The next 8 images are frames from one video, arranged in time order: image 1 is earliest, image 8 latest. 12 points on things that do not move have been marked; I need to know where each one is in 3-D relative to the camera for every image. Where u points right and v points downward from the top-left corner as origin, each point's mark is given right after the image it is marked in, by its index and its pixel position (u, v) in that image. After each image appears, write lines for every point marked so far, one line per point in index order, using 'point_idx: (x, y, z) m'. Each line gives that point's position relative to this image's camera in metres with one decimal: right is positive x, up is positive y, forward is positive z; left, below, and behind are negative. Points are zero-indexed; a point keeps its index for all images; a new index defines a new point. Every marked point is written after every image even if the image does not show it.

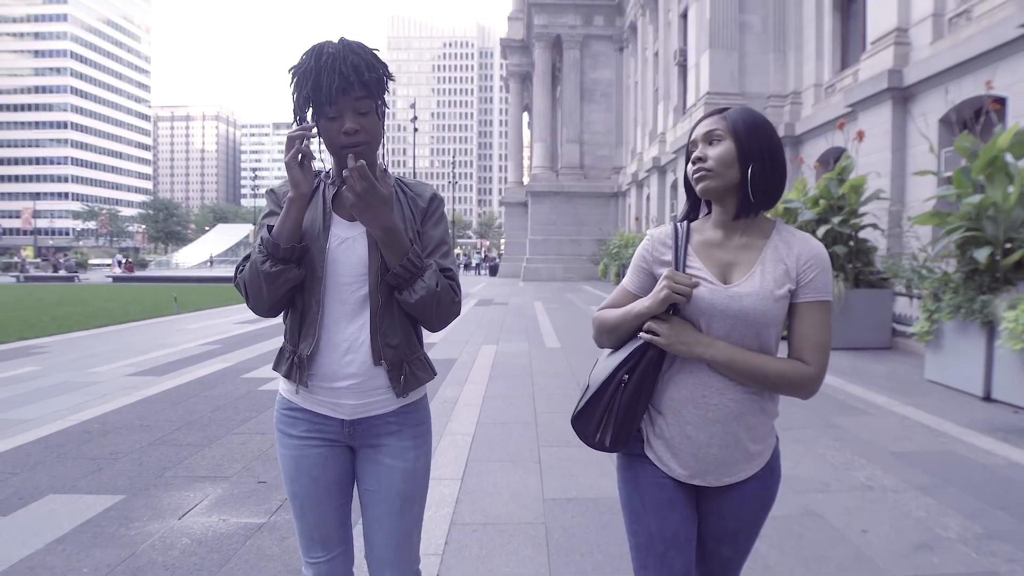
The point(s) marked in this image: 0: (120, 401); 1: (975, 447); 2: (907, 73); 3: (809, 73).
0: (-4.0, -1.1, +6.7) m
1: (+3.5, -1.2, +4.9) m
2: (+7.9, +4.3, +13.2) m
3: (+8.2, +6.0, +18.3) m
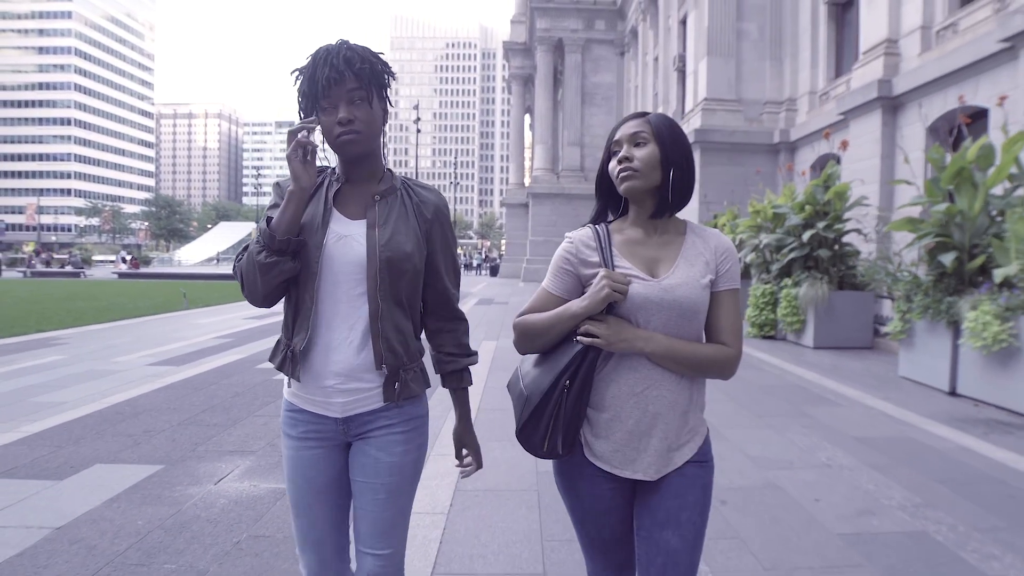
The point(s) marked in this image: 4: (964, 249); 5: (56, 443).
0: (-4.0, -1.1, +7.2) m
1: (+3.4, -1.2, +5.4) m
2: (+8.0, +4.2, +13.7) m
3: (+8.3, +5.9, +18.8) m
4: (+4.8, +0.4, +7.1) m
5: (-3.5, -1.2, +5.2) m
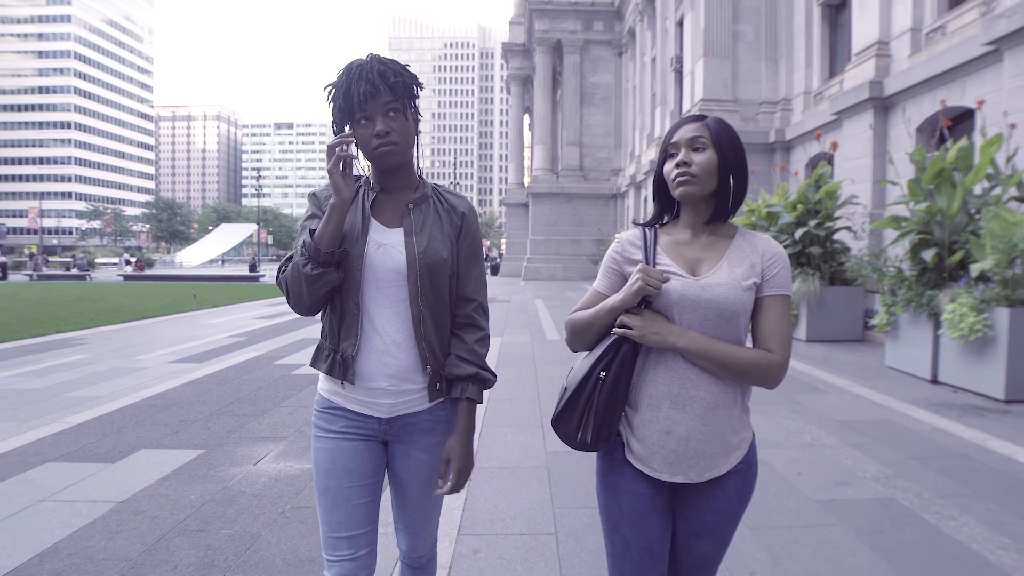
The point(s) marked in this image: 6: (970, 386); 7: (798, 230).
0: (-3.9, -1.1, +7.6) m
1: (+3.5, -1.1, +5.9) m
2: (+8.0, +4.3, +14.2) m
3: (+8.3, +6.0, +19.2) m
4: (+4.9, +0.5, +7.6) m
5: (-3.4, -1.2, +5.6) m
6: (+4.8, -1.0, +6.9) m
7: (+4.6, +0.9, +10.6) m
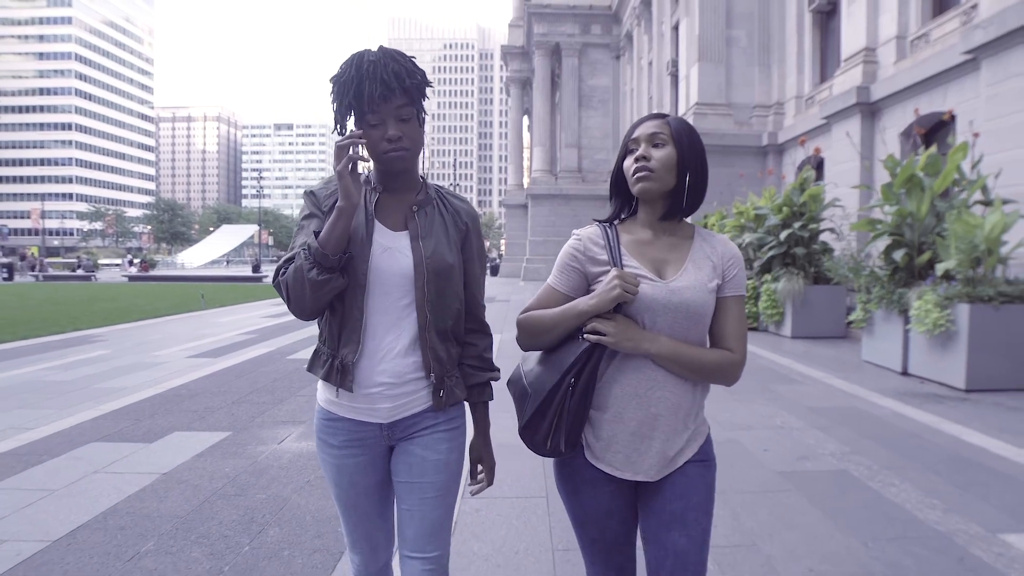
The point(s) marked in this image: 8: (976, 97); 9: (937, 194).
0: (-3.9, -1.1, +8.2) m
1: (+3.5, -1.1, +6.4) m
2: (+8.0, +4.4, +14.7) m
3: (+8.3, +6.0, +19.7) m
4: (+4.9, +0.5, +8.1) m
5: (-3.5, -1.2, +6.1) m
6: (+4.8, -1.0, +7.4) m
7: (+4.5, +1.0, +11.2) m
8: (+8.3, +3.4, +11.9) m
9: (+5.0, +1.1, +7.8) m
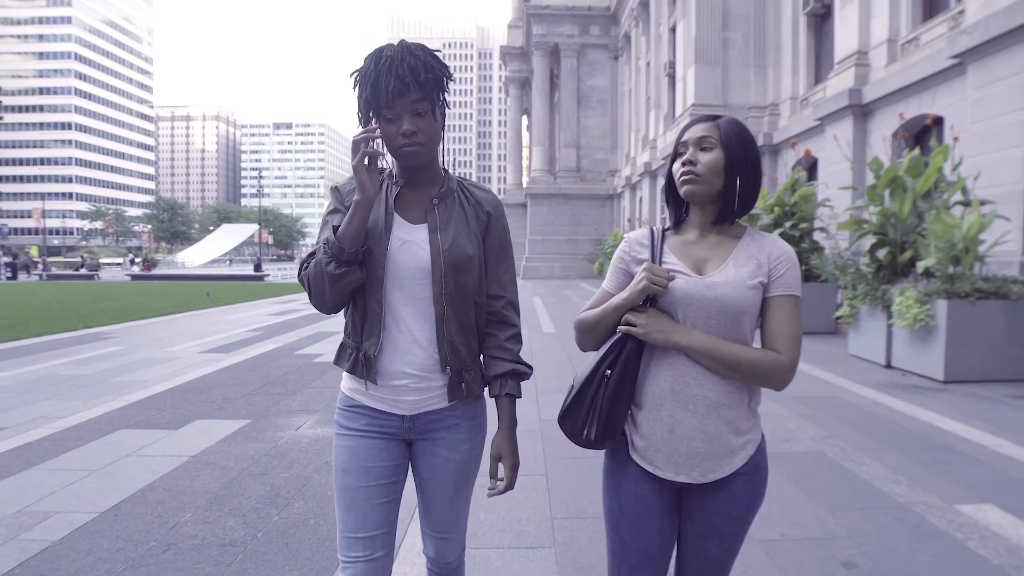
0: (-3.9, -1.0, +8.5) m
1: (+3.5, -1.1, +6.8) m
2: (+8.0, +4.4, +15.1) m
3: (+8.3, +6.1, +20.1) m
4: (+4.9, +0.5, +8.5) m
5: (-3.4, -1.2, +6.5) m
6: (+4.8, -0.9, +7.8) m
7: (+4.5, +1.0, +11.5) m
8: (+8.3, +3.5, +12.3) m
9: (+5.0, +1.1, +8.2) m
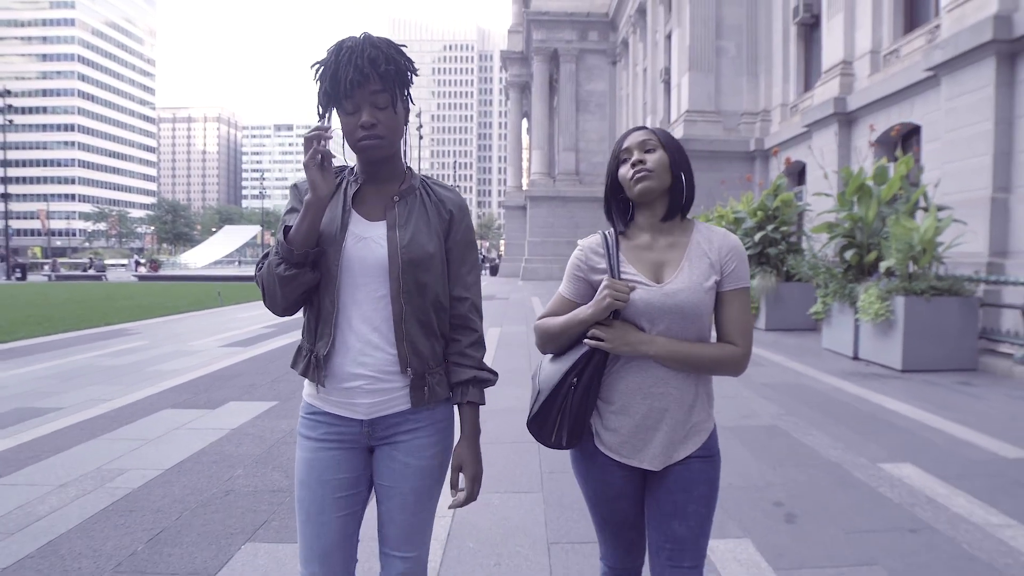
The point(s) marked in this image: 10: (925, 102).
0: (-3.9, -1.0, +9.3) m
1: (+3.5, -1.1, +7.5) m
2: (+8.0, +4.4, +15.8) m
3: (+8.3, +6.1, +20.9) m
4: (+4.9, +0.6, +9.2) m
5: (-3.5, -1.1, +7.2) m
6: (+4.7, -0.9, +8.6) m
7: (+4.5, +1.0, +12.3) m
8: (+8.3, +3.5, +13.0) m
9: (+5.0, +1.2, +8.9) m
10: (+8.3, +3.7, +13.4) m
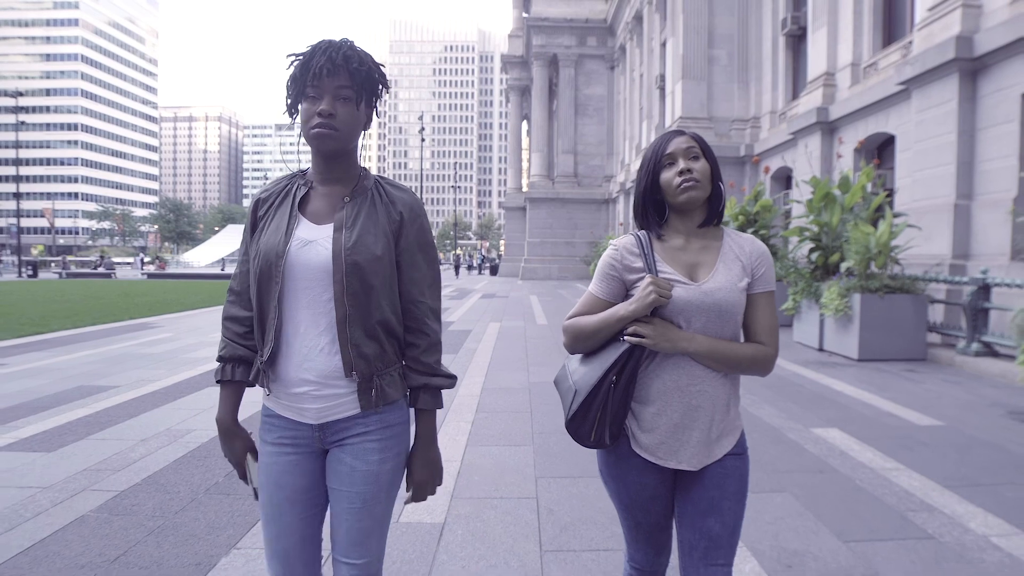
0: (-4.0, -0.9, +10.3) m
1: (+3.5, -1.0, +8.5) m
2: (+8.0, +4.4, +16.8) m
3: (+8.3, +6.1, +21.8) m
4: (+4.8, +0.6, +10.2) m
5: (-3.5, -1.1, +8.2) m
6: (+4.7, -0.9, +9.5) m
7: (+4.5, +1.0, +13.3) m
8: (+8.3, +3.5, +14.0) m
9: (+5.0, +1.2, +9.9) m
10: (+8.3, +3.7, +14.4) m
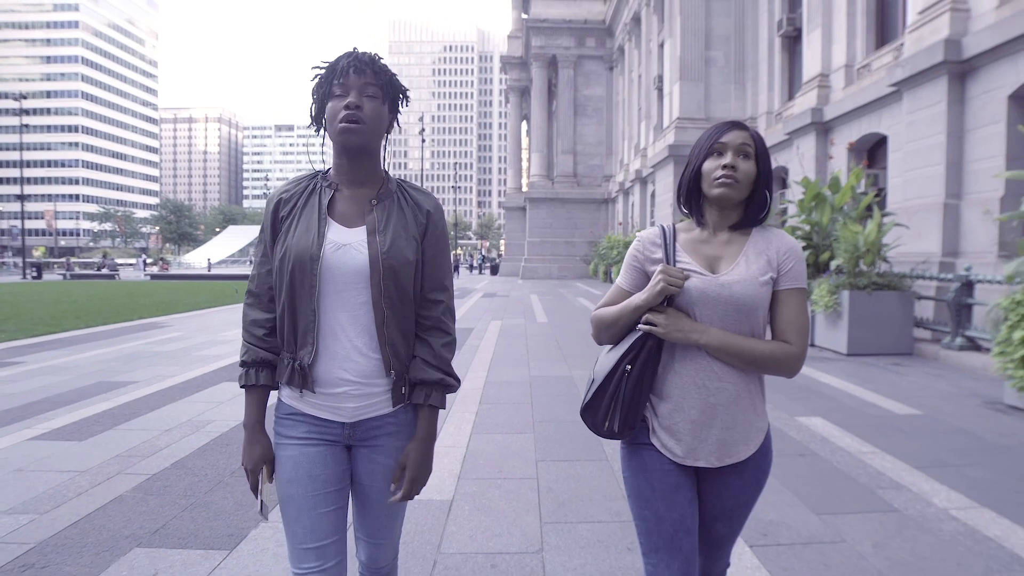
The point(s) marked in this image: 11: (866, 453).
0: (-3.9, -0.9, +10.6) m
1: (+3.5, -1.0, +8.8) m
2: (+8.0, +4.5, +17.1) m
3: (+8.2, +6.1, +22.2) m
4: (+4.8, +0.6, +10.5) m
5: (-3.5, -1.0, +8.5) m
6: (+4.7, -0.8, +9.9) m
7: (+4.5, +1.1, +13.6) m
8: (+8.3, +3.5, +14.3) m
9: (+5.0, +1.2, +10.2) m
10: (+8.2, +3.8, +14.7) m
11: (+2.5, -1.2, +4.8) m
